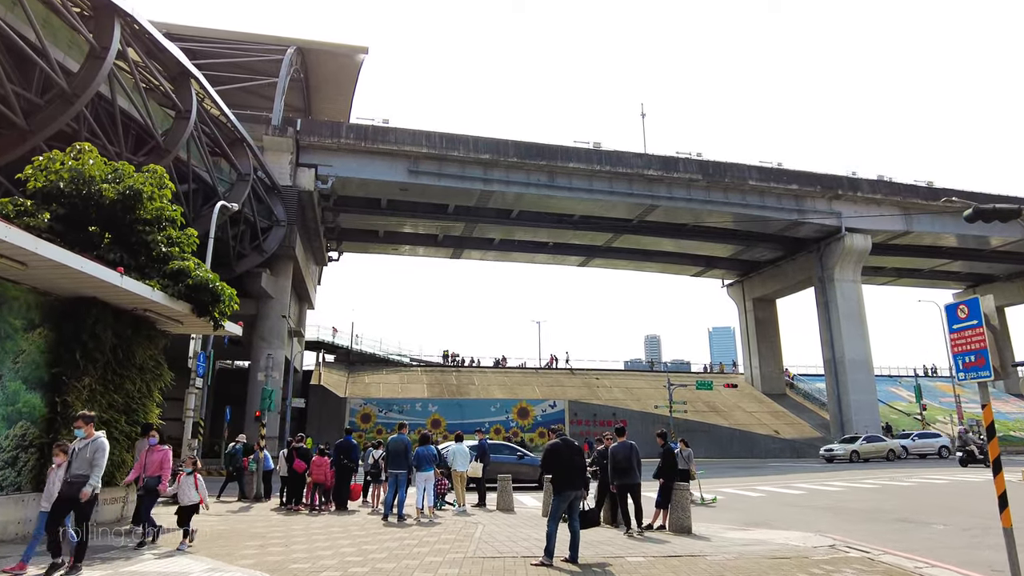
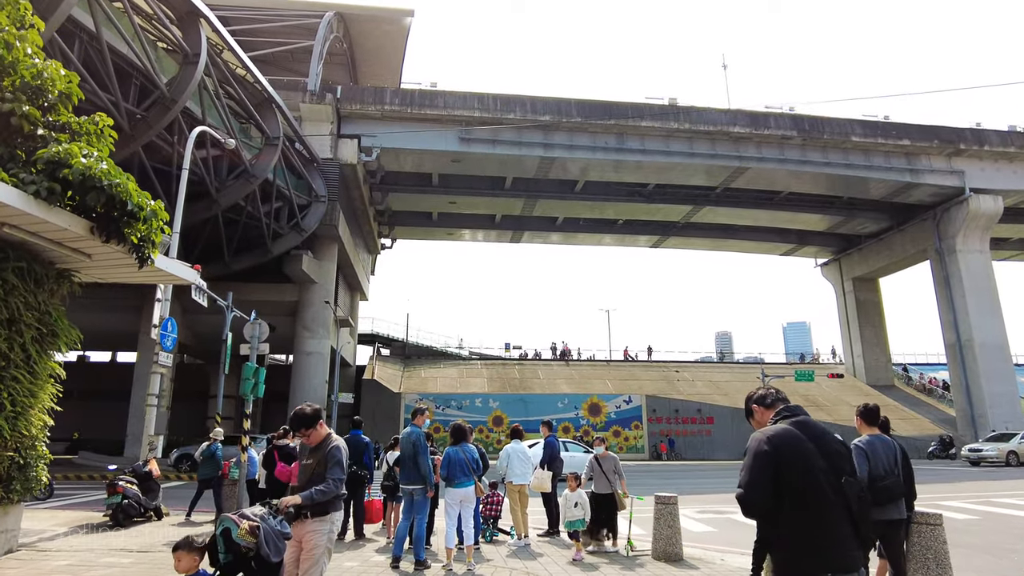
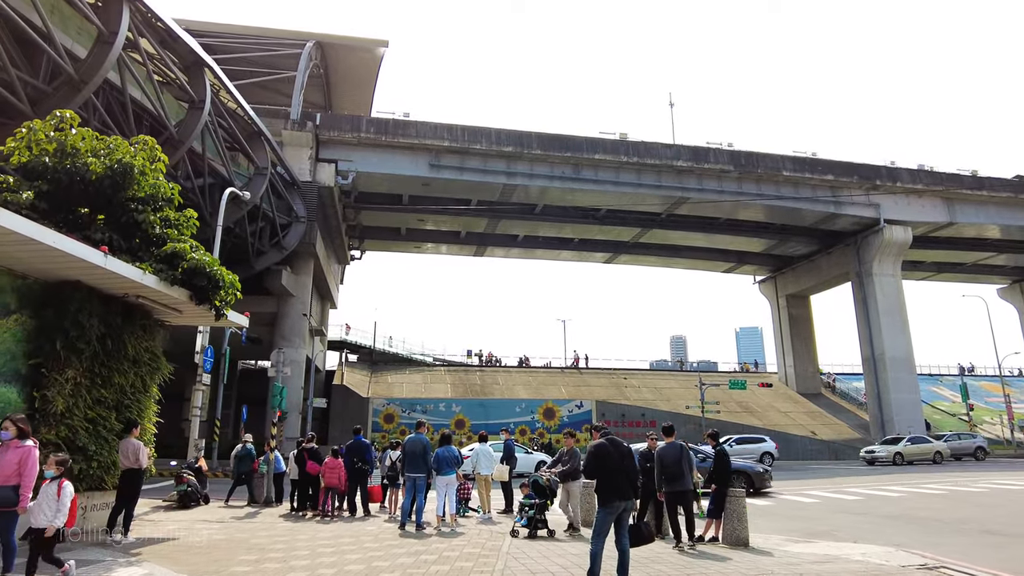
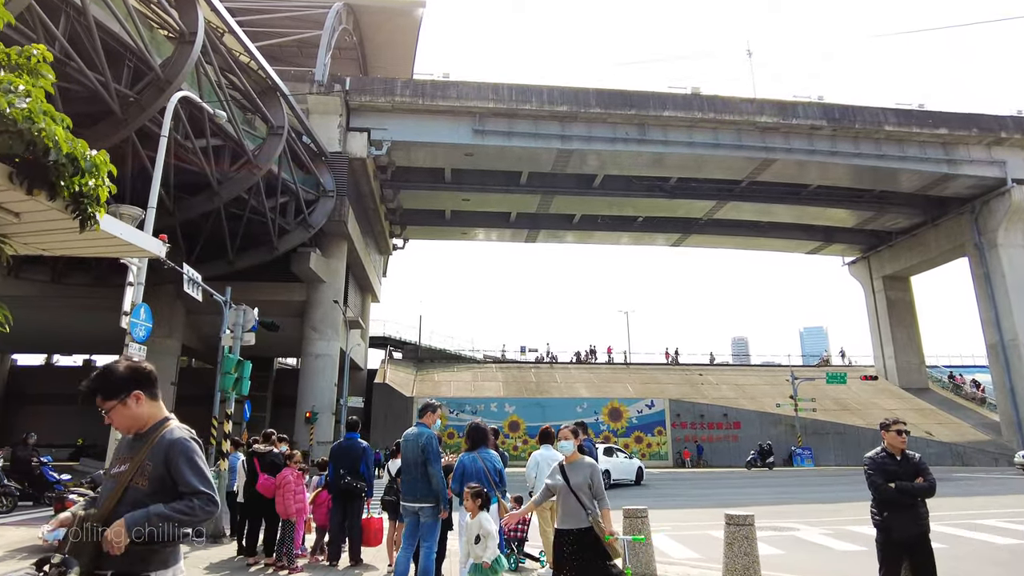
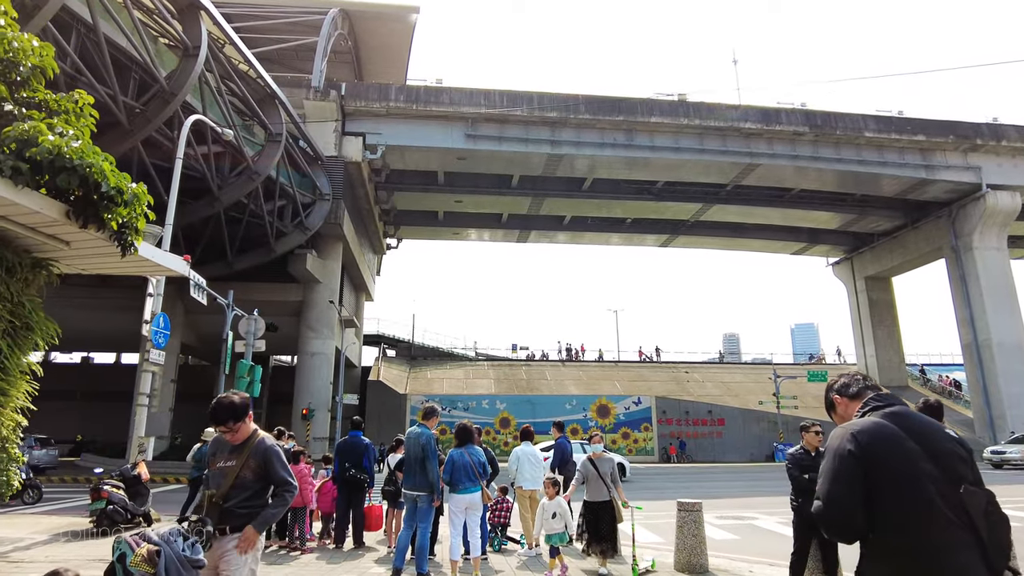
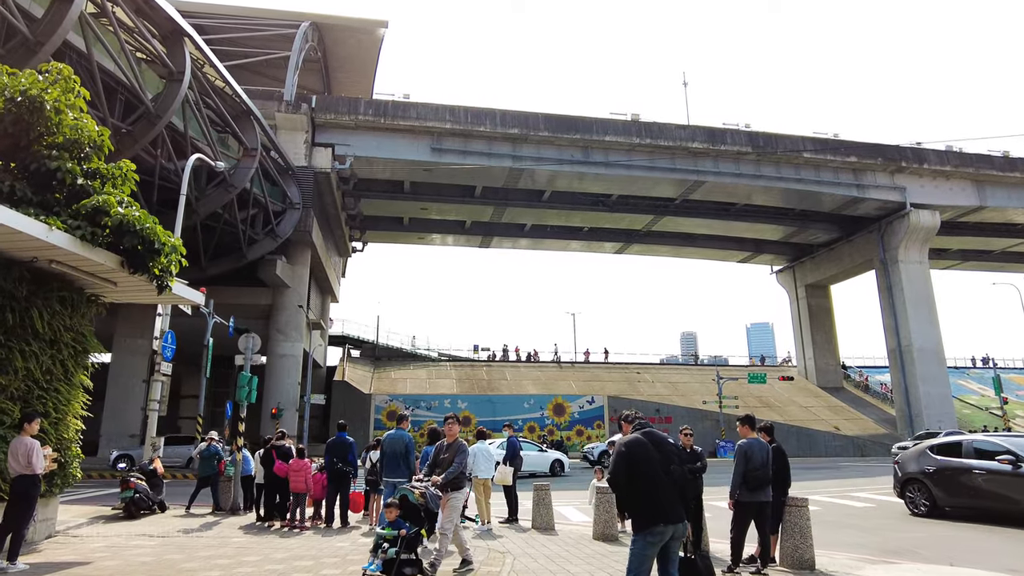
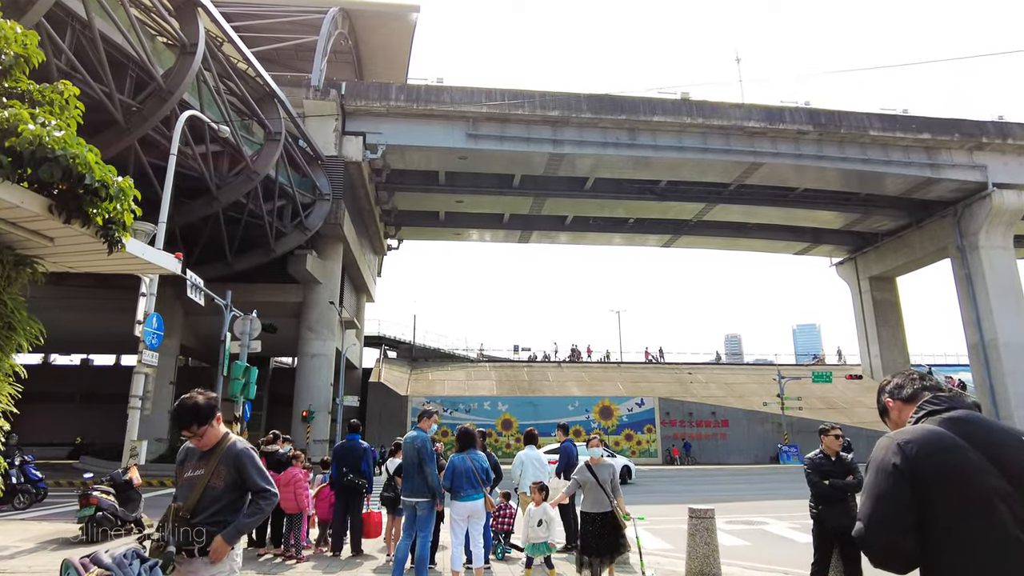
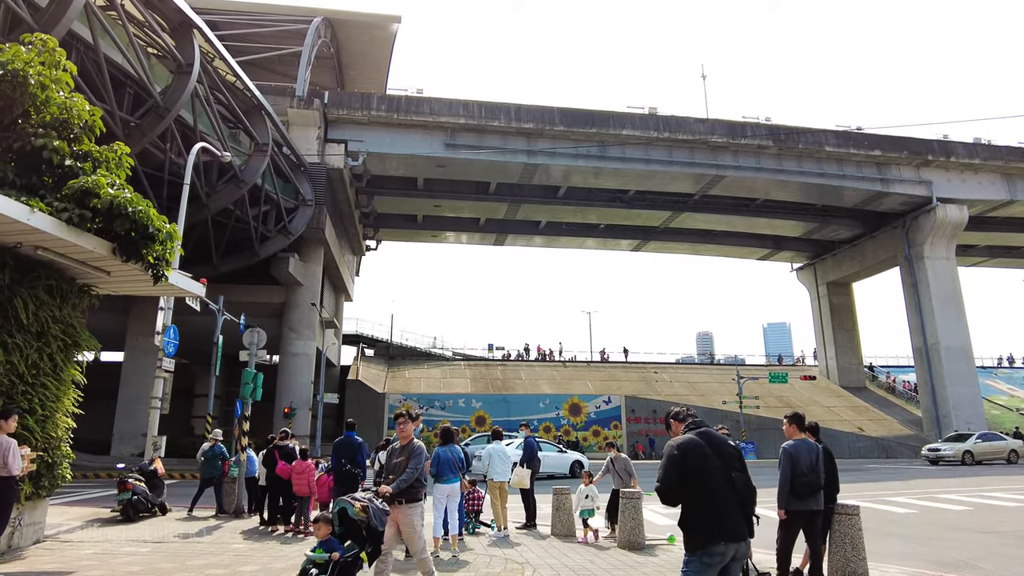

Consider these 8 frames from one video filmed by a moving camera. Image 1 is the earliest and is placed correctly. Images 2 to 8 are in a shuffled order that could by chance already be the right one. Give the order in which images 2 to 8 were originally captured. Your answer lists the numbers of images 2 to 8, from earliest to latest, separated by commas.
3, 6, 8, 2, 5, 7, 4
